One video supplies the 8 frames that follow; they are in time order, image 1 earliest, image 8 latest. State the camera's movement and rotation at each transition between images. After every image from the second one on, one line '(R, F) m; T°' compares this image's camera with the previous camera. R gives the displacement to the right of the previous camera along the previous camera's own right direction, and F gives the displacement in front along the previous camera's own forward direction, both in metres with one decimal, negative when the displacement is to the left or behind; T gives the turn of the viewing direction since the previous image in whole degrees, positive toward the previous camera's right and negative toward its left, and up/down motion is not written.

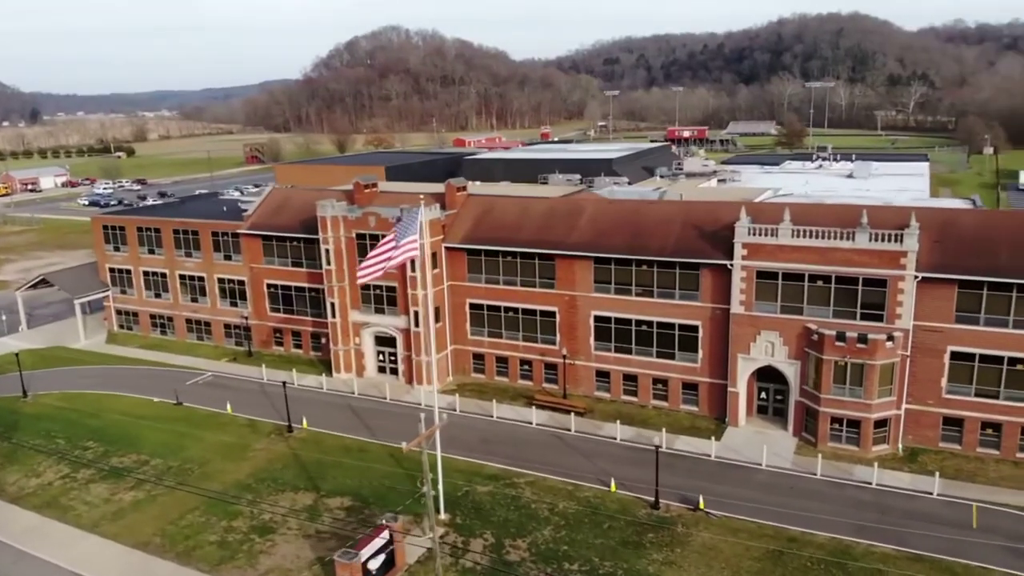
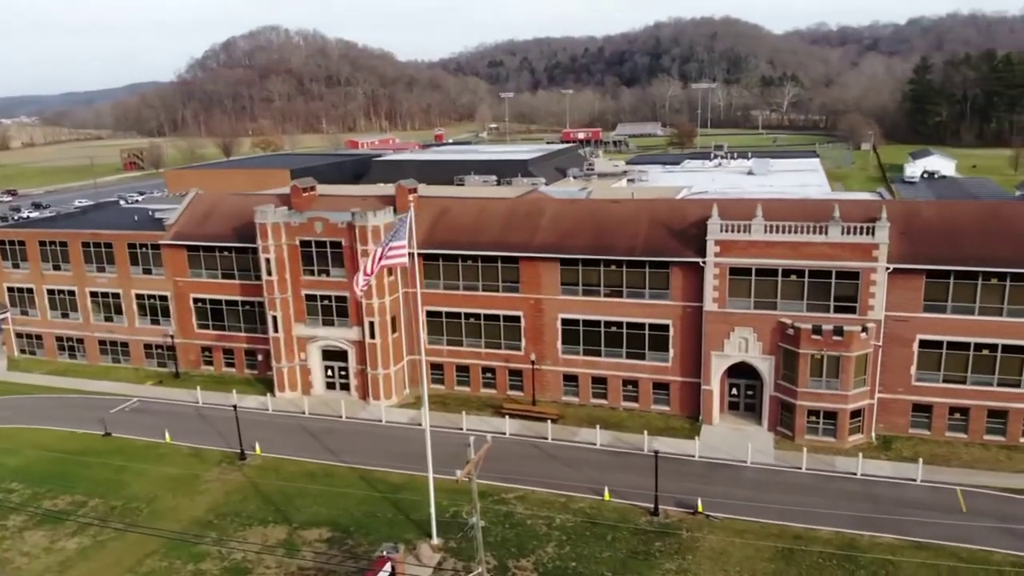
(-3.9, +2.0) m; +8°
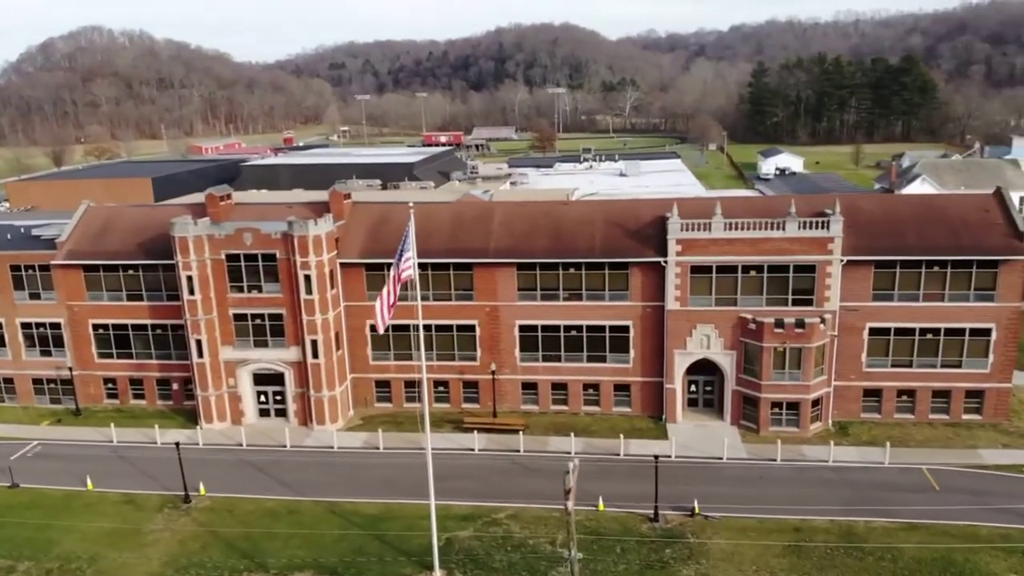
(-5.3, +2.2) m; +11°
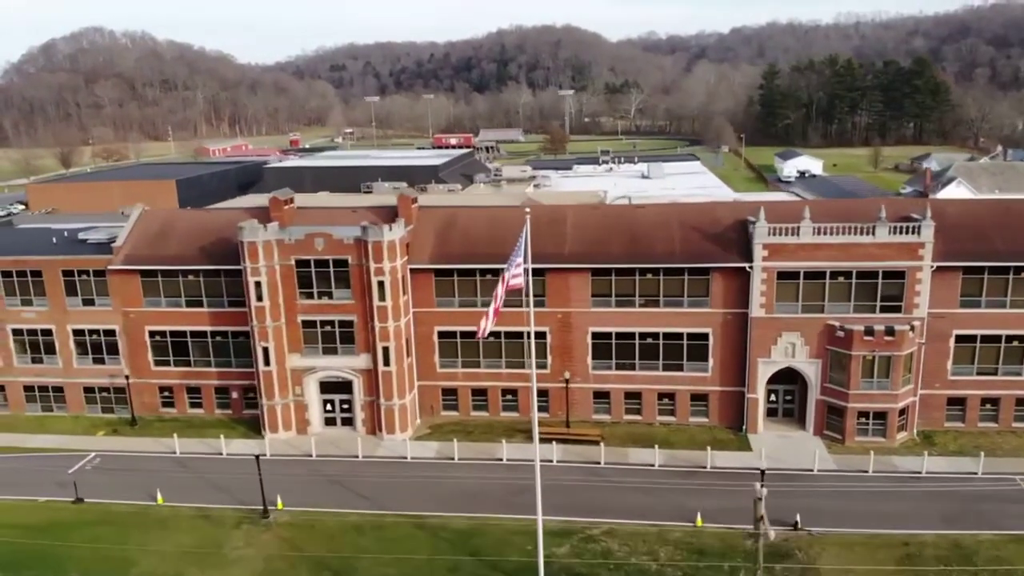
(-3.8, +1.1) m; +1°
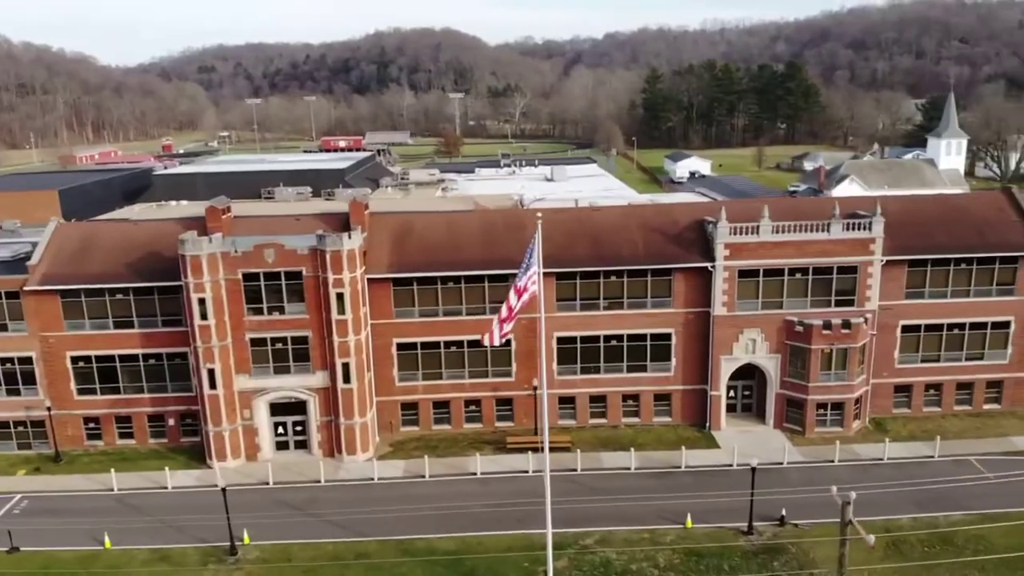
(-3.7, +1.4) m; +8°
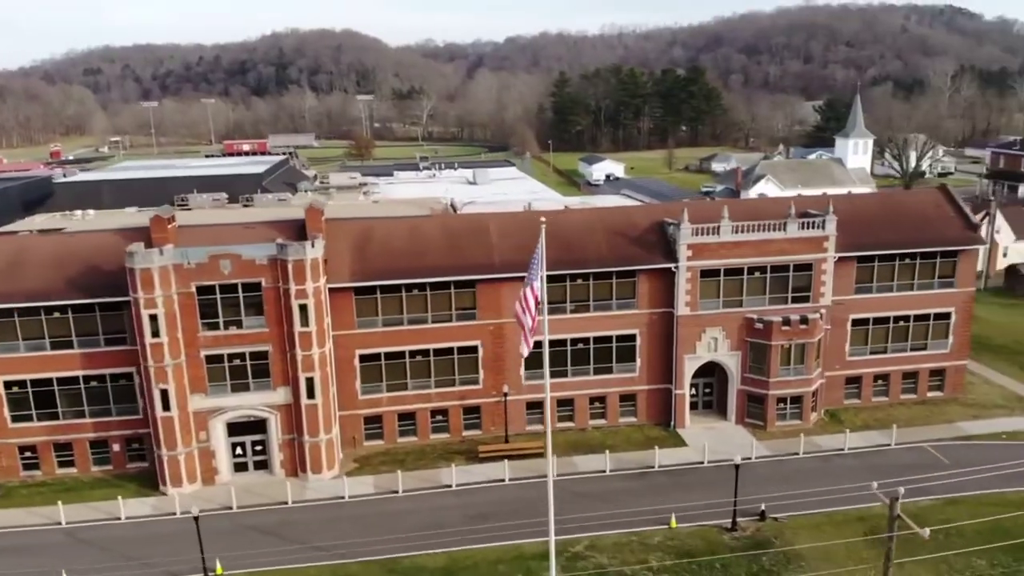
(-2.8, +0.7) m; +7°
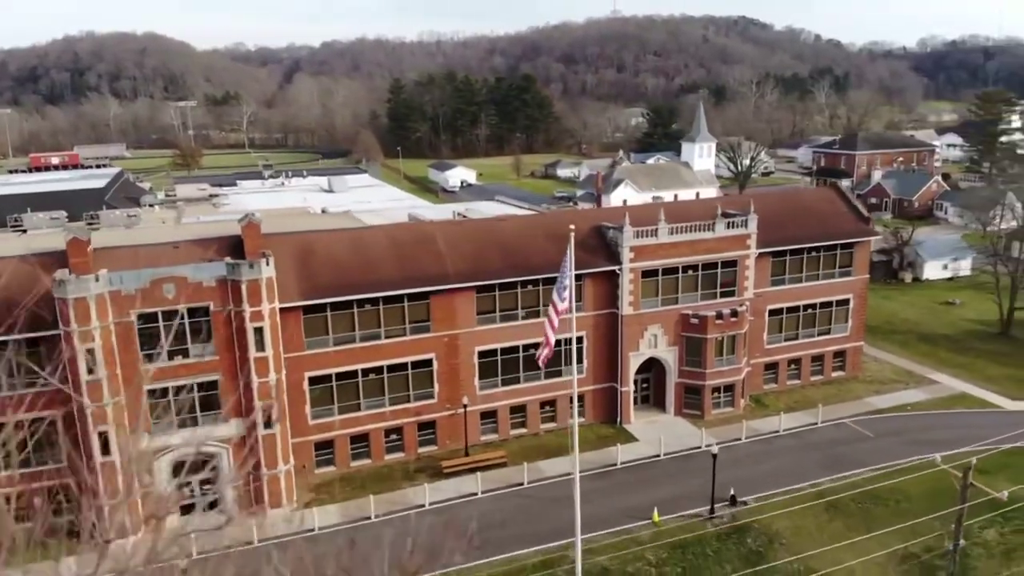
(-5.8, +0.9) m; +12°
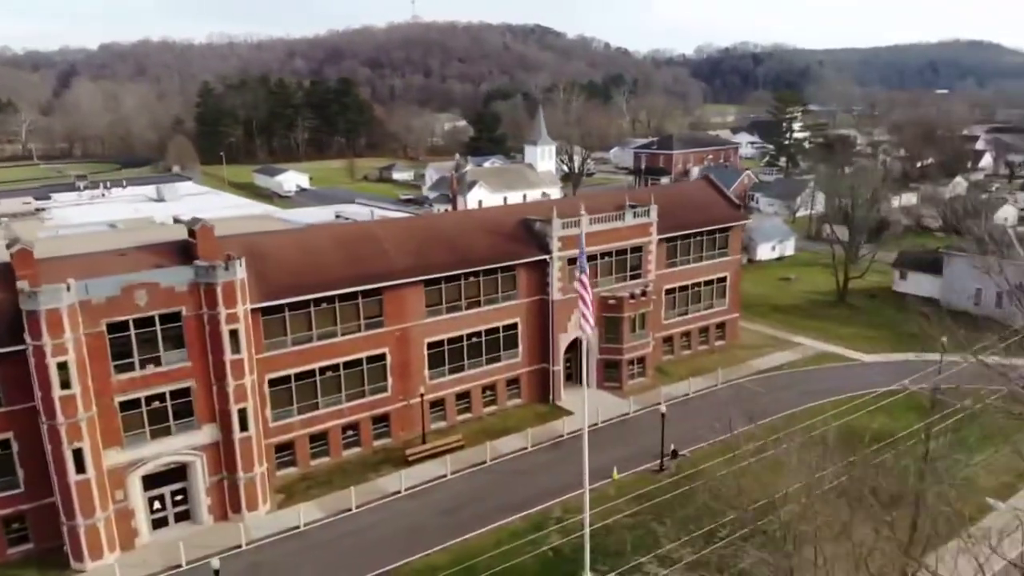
(-6.7, -1.6) m; +14°
